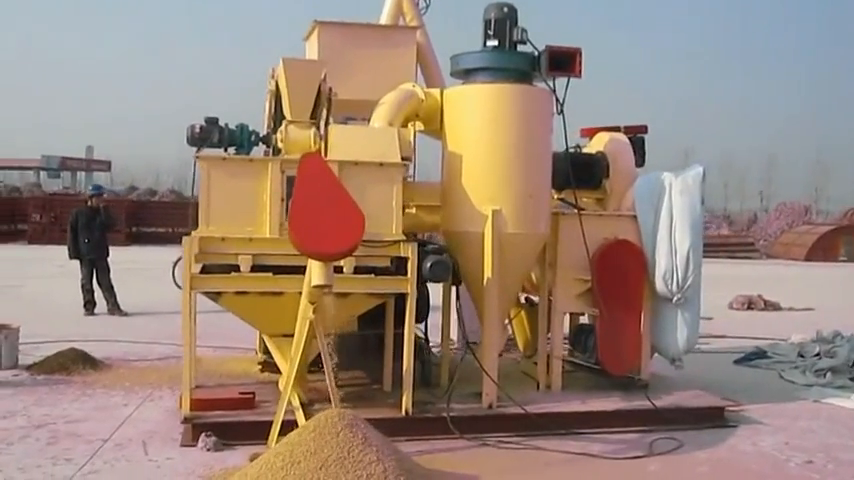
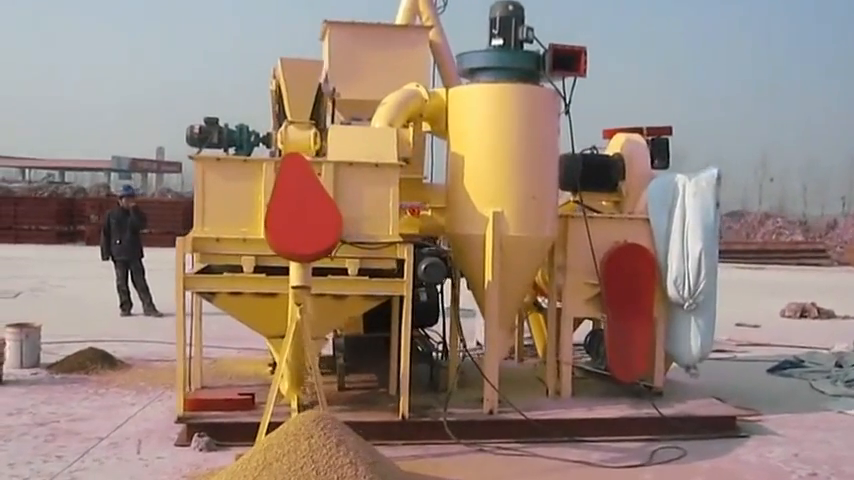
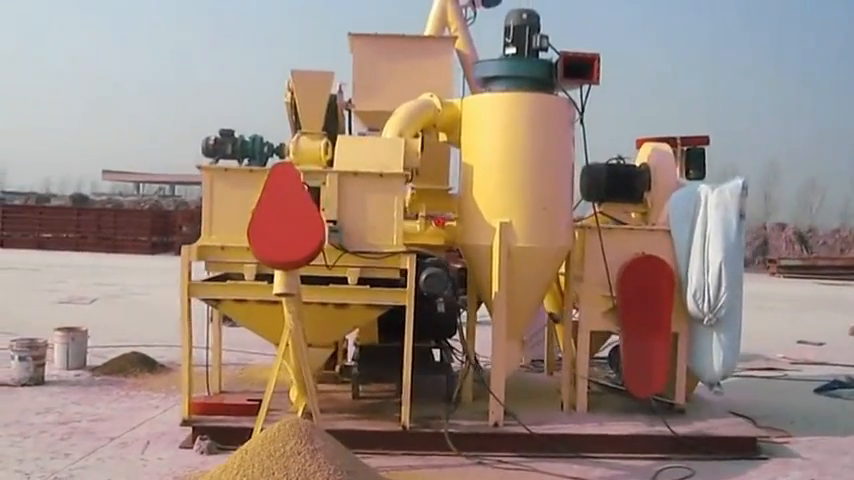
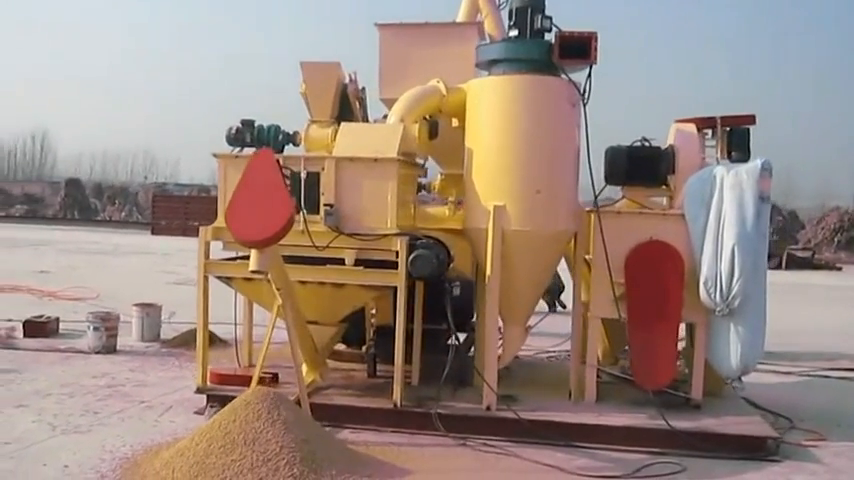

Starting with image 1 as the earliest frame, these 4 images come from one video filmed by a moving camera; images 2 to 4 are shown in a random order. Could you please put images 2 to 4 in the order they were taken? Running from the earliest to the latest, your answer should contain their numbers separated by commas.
2, 3, 4
